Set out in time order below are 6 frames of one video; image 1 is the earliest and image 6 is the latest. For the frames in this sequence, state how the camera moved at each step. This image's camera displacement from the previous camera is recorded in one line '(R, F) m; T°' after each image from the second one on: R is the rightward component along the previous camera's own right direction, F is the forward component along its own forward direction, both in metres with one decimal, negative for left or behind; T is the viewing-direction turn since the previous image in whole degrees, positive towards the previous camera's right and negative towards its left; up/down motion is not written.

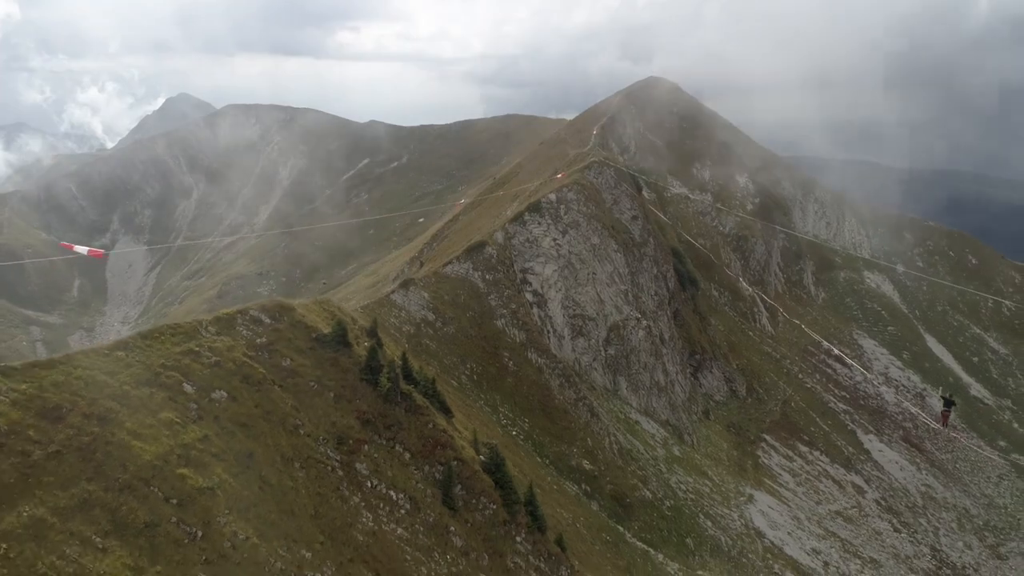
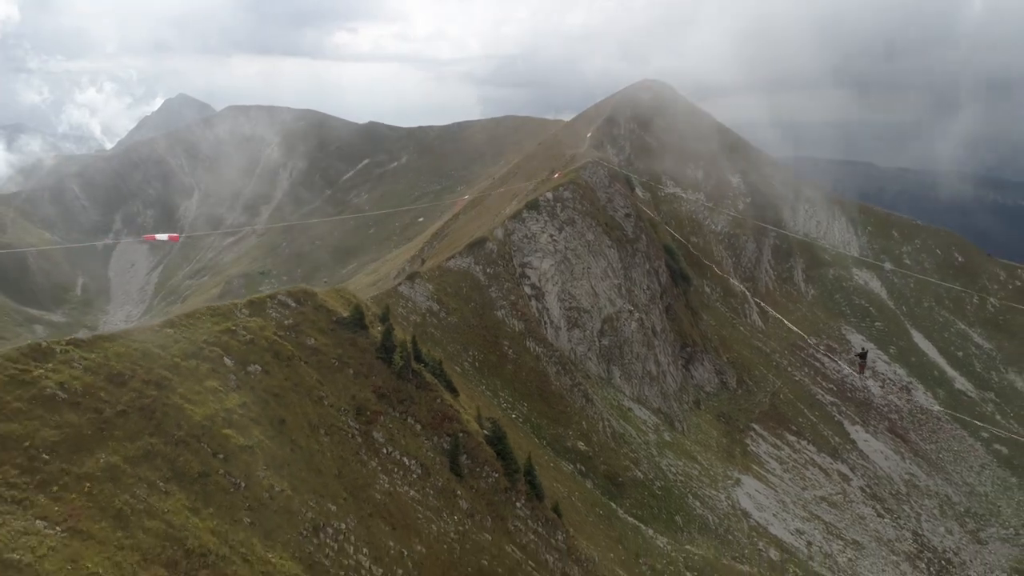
(-0.2, -4.1) m; 0°
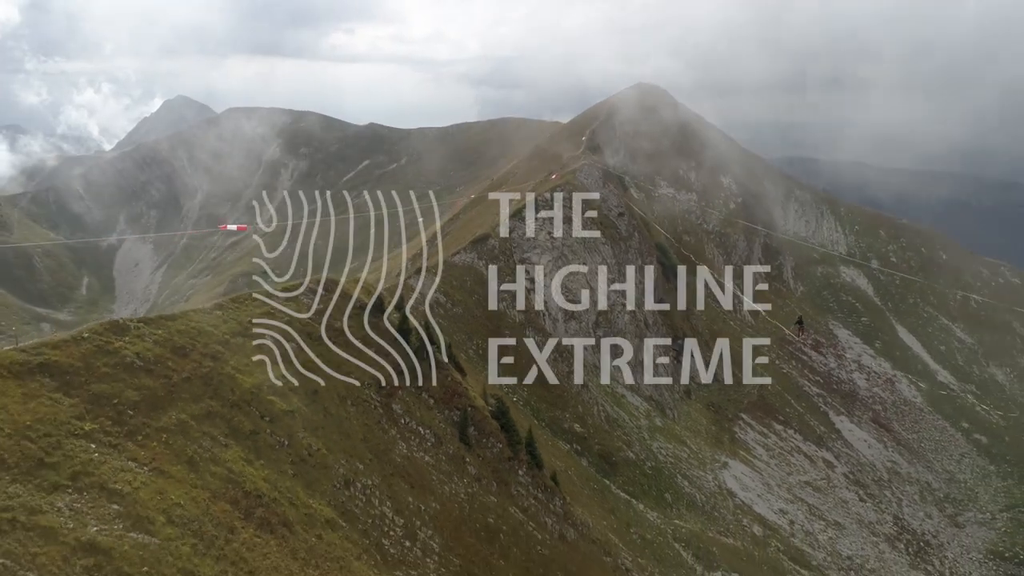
(-0.4, -5.2) m; 0°
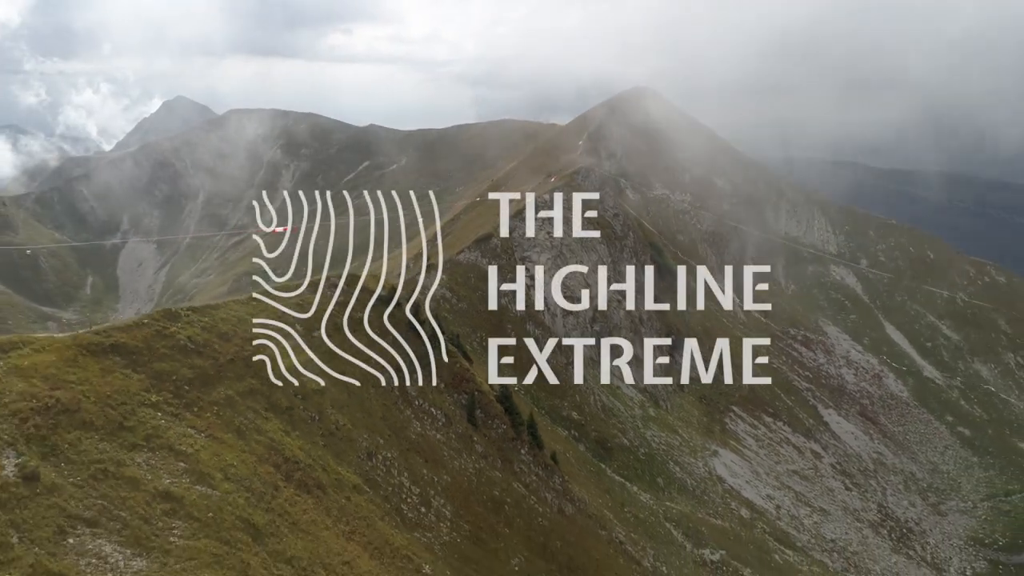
(-0.5, -4.6) m; 0°
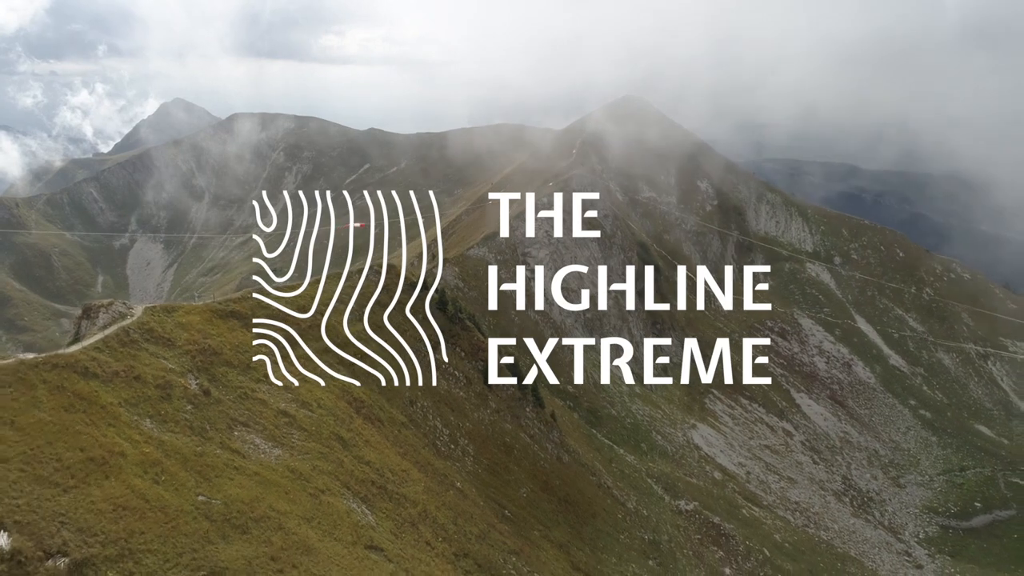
(-1.5, -12.1) m; +1°
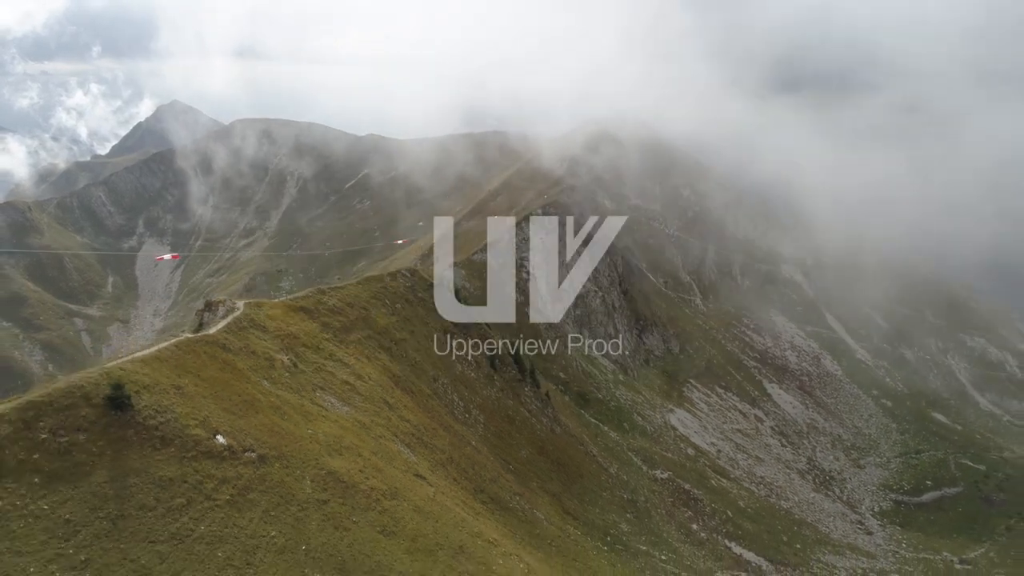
(-1.1, -13.5) m; +1°
